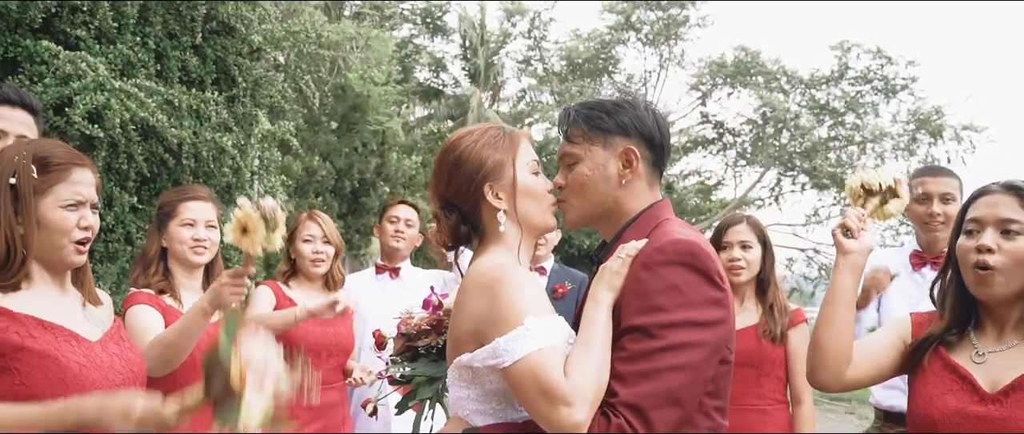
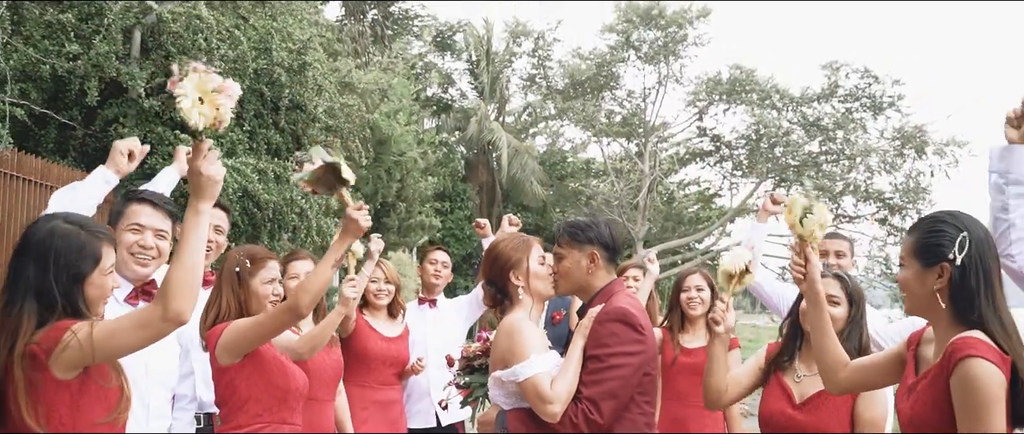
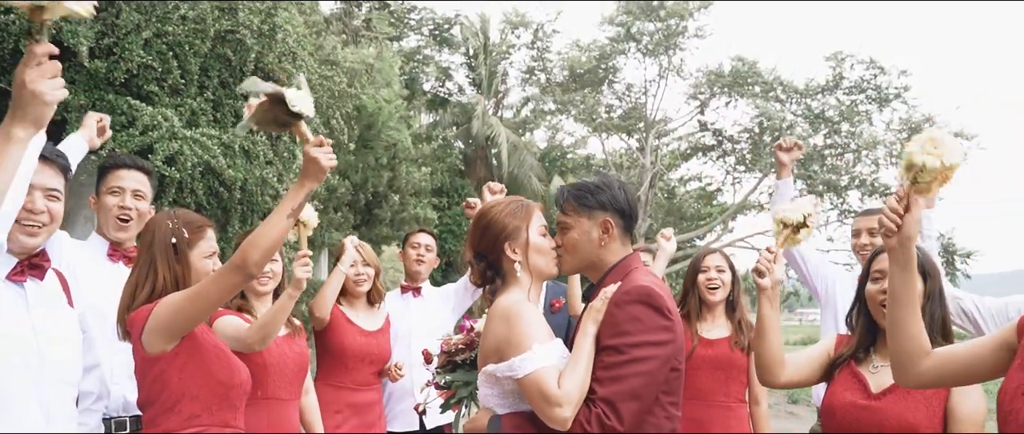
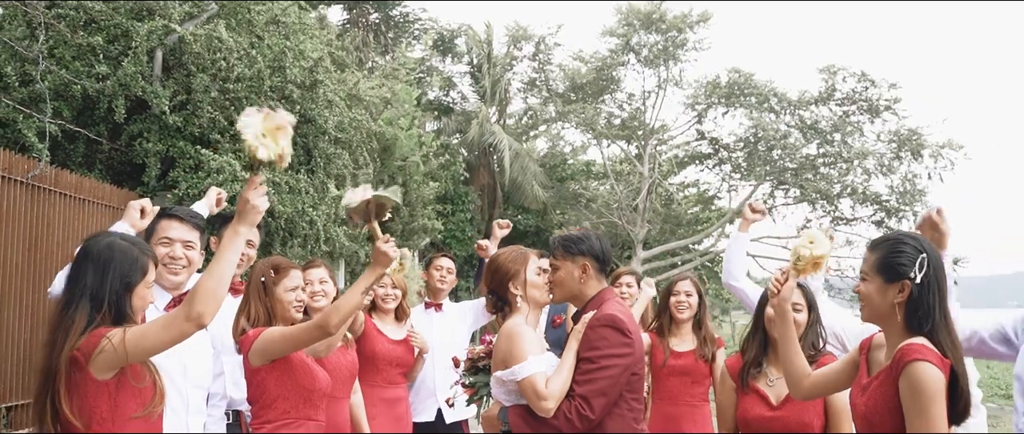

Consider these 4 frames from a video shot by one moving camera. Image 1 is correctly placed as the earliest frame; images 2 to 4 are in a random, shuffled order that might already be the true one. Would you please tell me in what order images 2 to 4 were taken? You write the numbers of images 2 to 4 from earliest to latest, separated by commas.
3, 2, 4
